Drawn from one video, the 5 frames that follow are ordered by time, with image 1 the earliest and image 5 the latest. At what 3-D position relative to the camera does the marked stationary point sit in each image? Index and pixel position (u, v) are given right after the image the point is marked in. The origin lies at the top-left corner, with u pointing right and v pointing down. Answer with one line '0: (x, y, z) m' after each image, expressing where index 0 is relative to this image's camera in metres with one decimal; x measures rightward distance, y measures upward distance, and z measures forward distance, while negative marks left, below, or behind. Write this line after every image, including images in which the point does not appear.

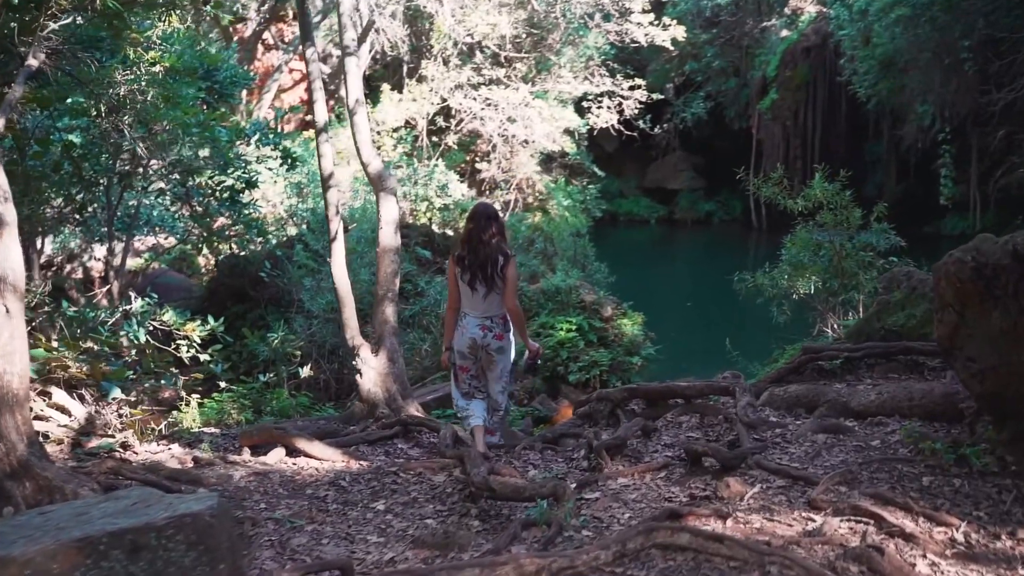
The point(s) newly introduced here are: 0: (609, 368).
0: (+1.2, -1.0, +10.9) m
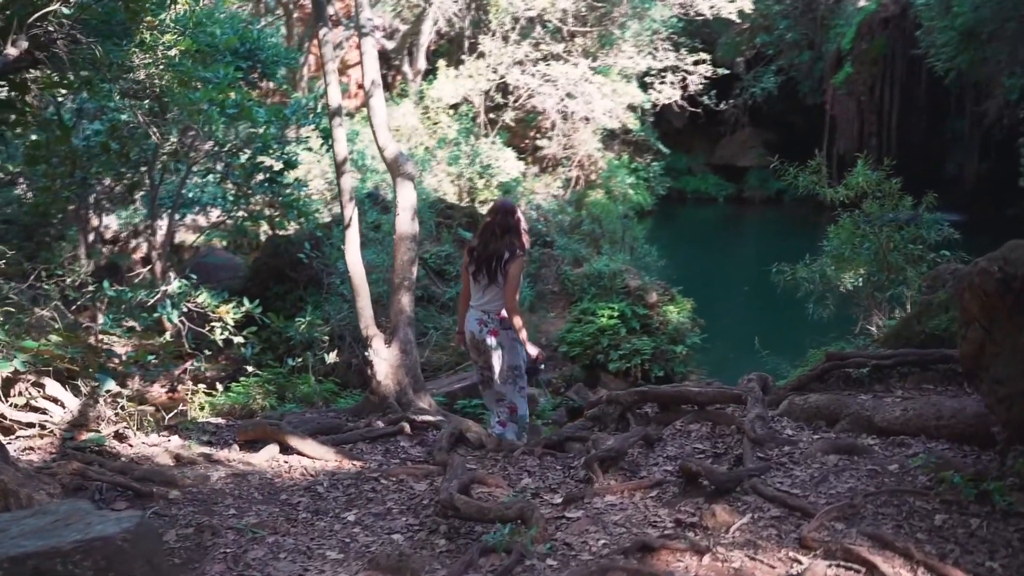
0: (+1.6, -0.8, +10.5) m
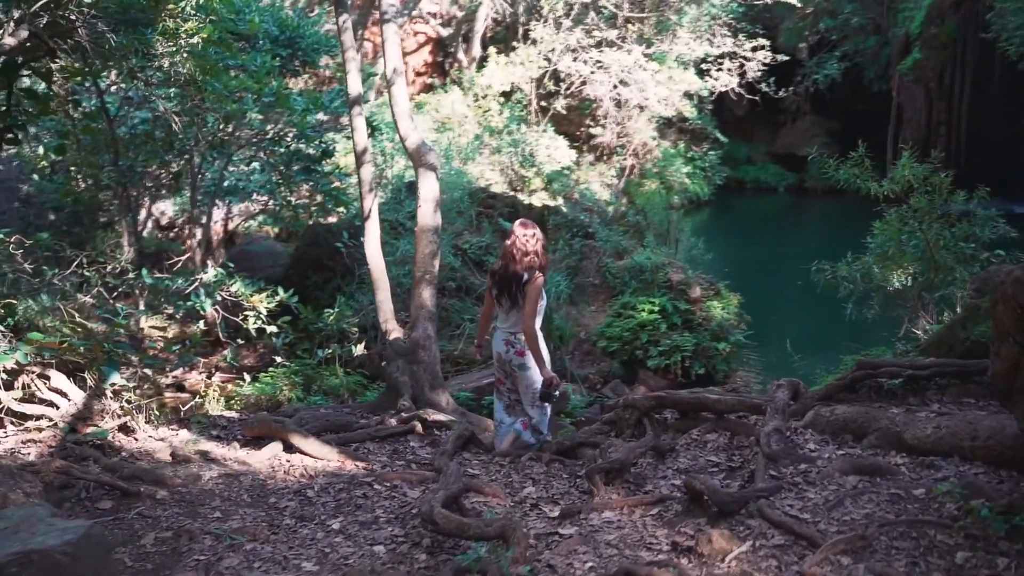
0: (+2.1, -0.7, +10.1) m
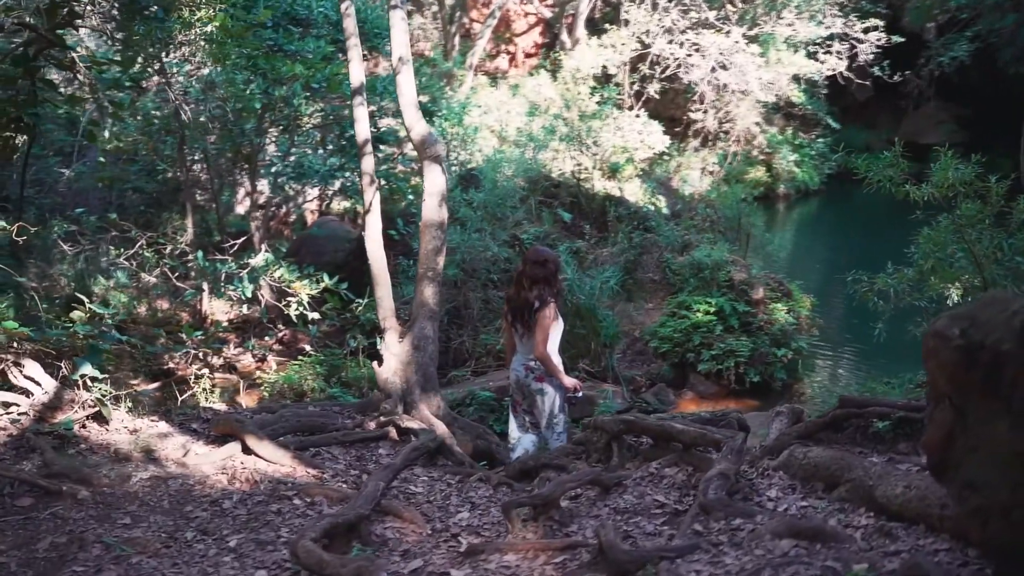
0: (+2.5, -0.8, +9.4) m
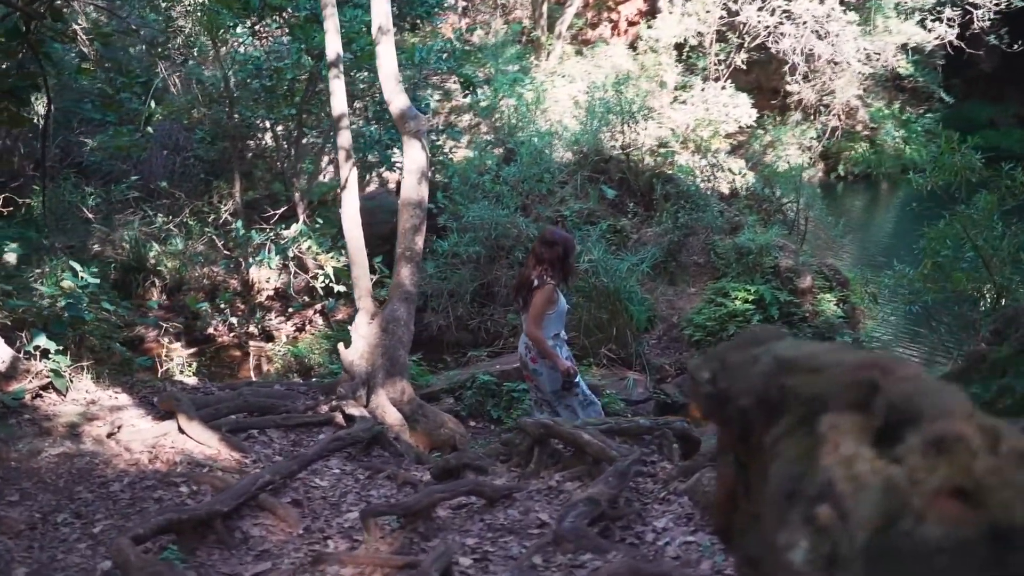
0: (+2.7, -0.7, +8.8) m
